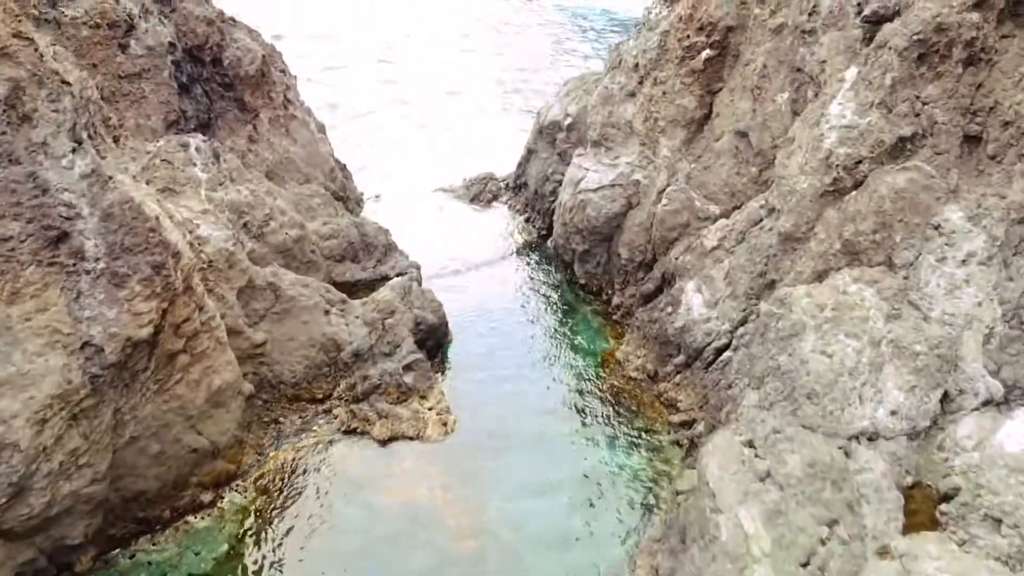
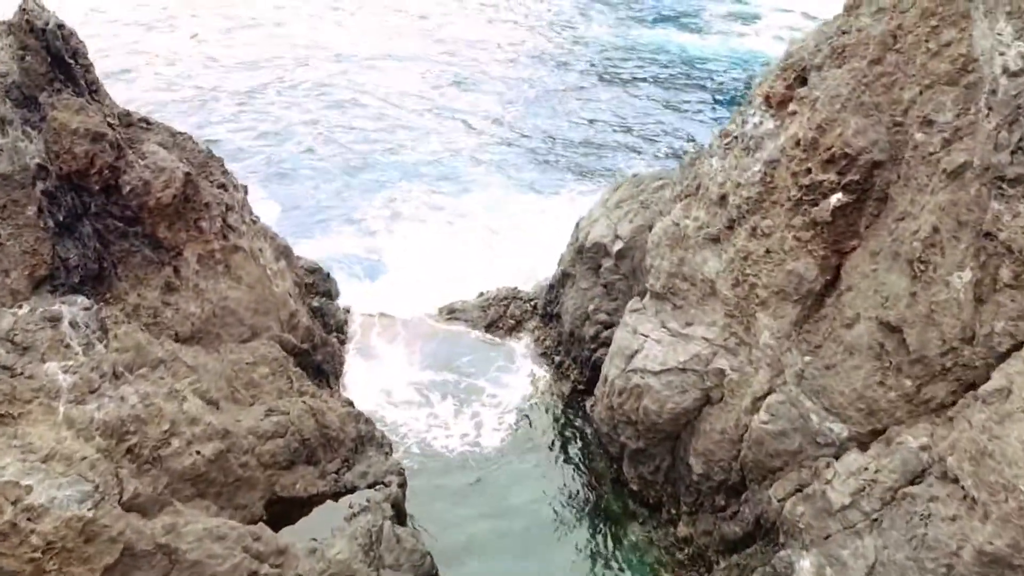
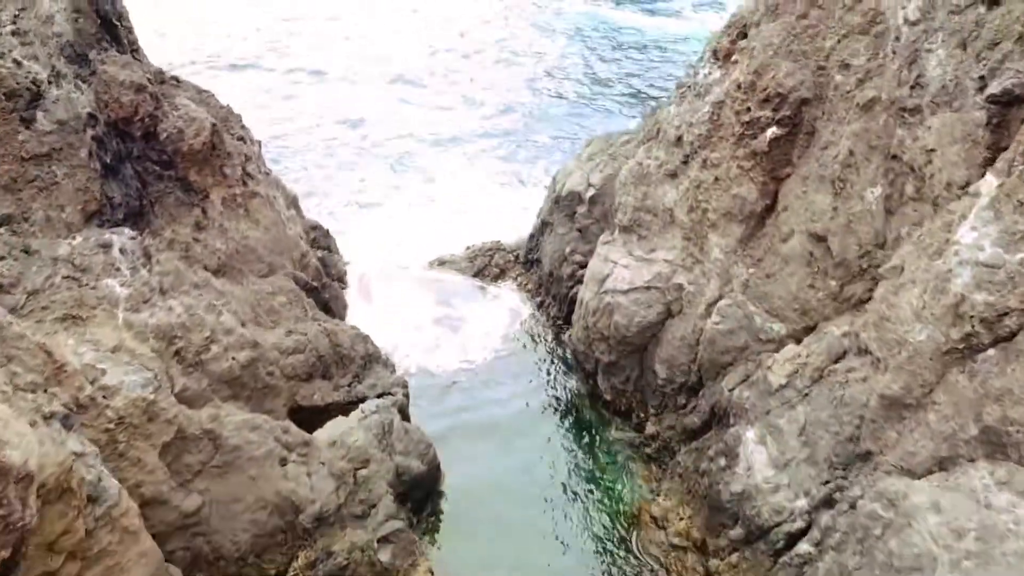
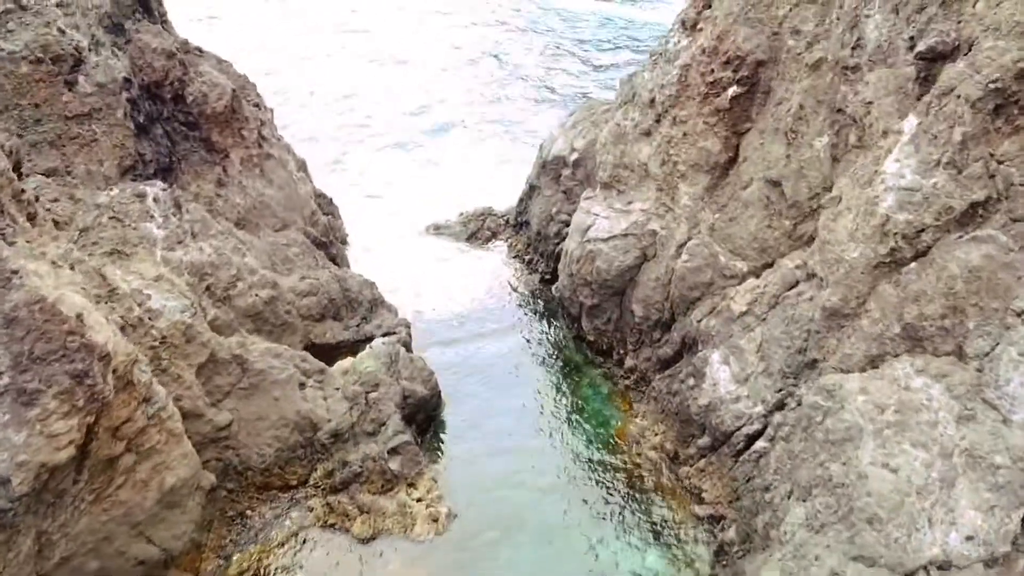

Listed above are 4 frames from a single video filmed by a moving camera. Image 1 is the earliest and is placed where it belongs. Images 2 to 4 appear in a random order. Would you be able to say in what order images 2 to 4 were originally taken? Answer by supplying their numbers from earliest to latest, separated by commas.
4, 3, 2
